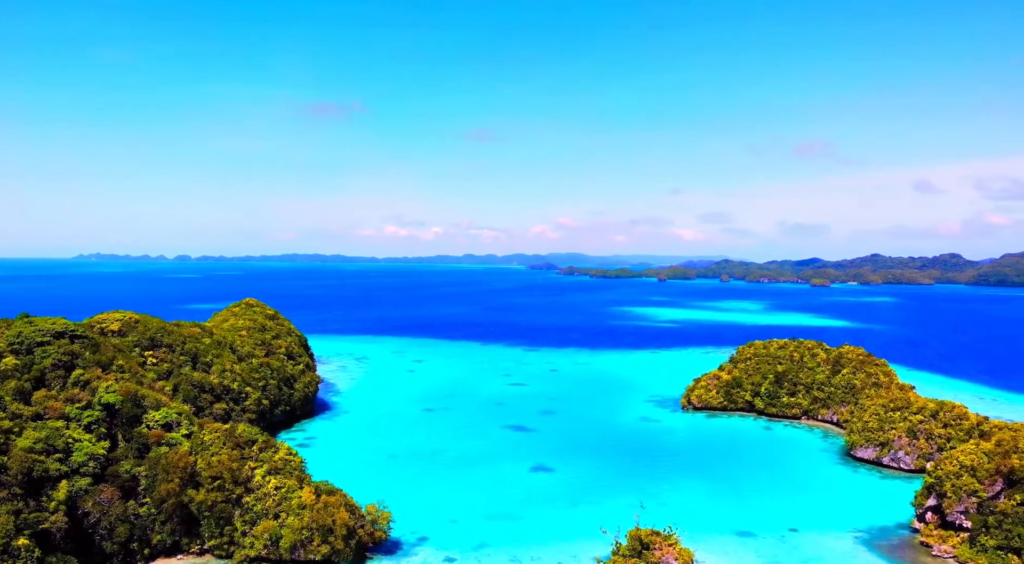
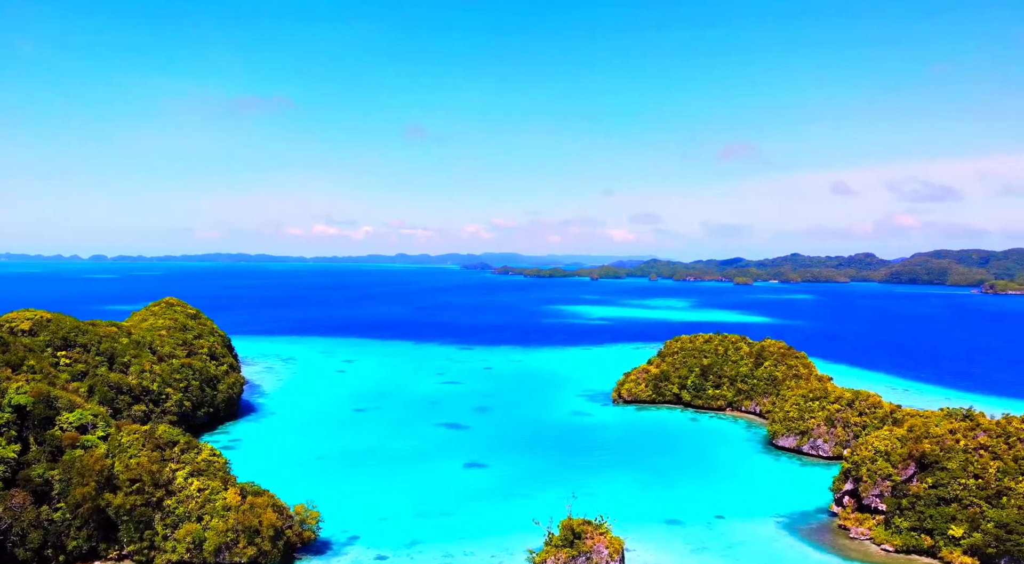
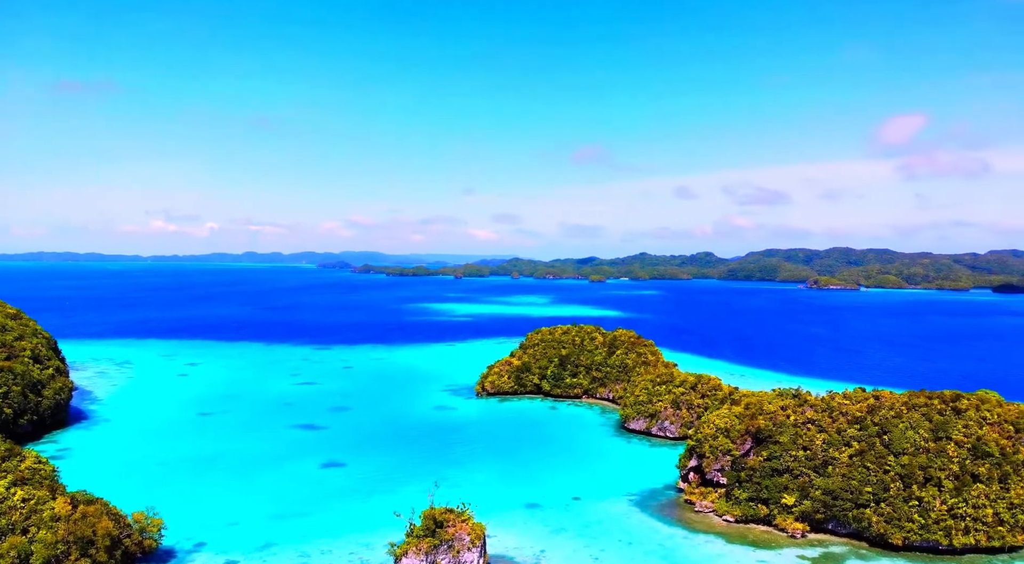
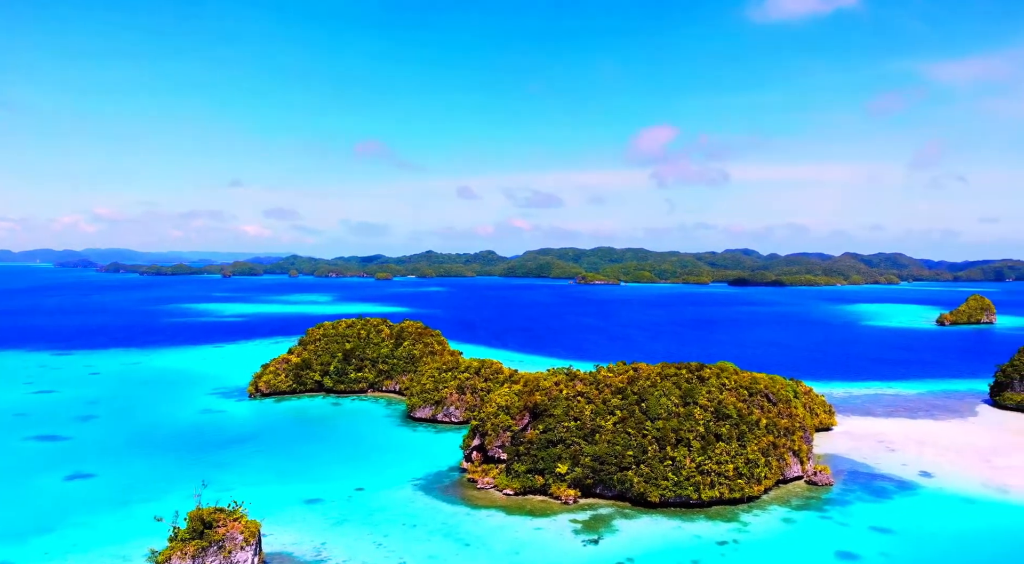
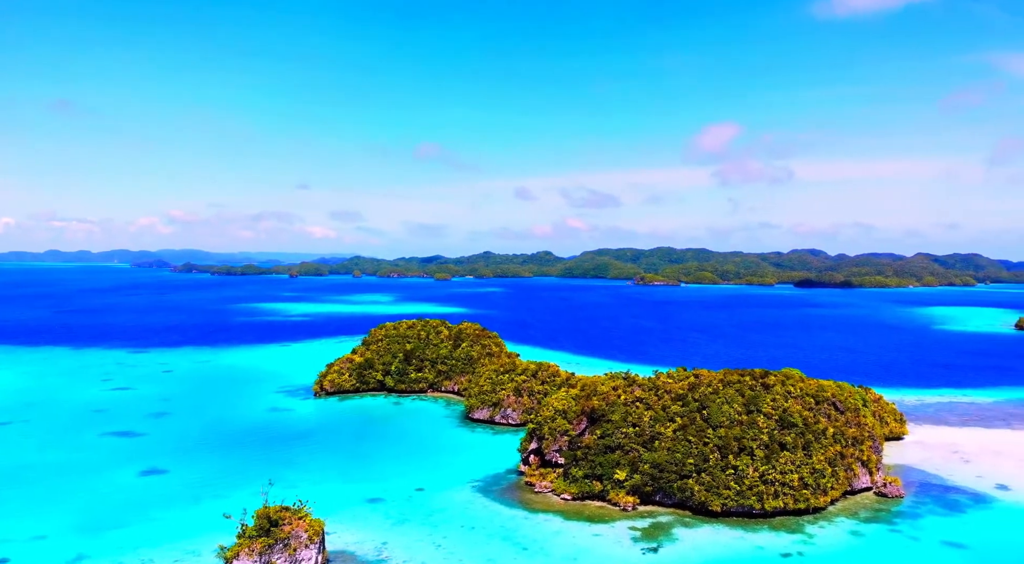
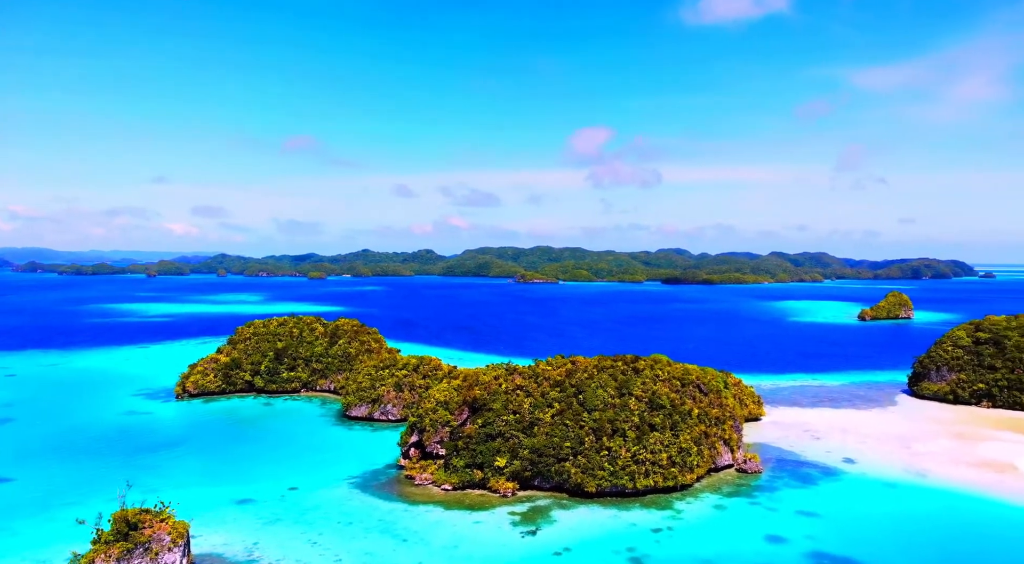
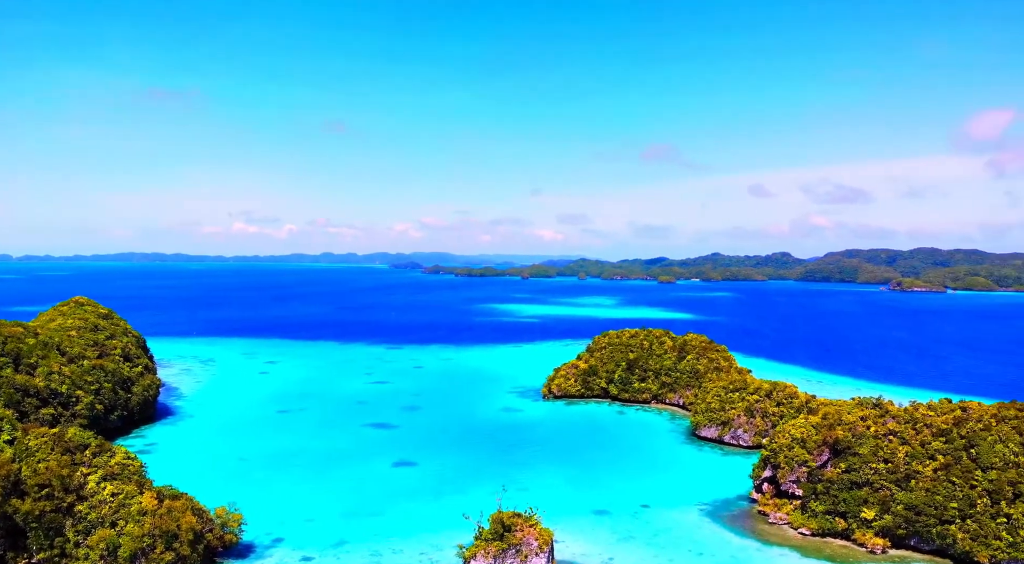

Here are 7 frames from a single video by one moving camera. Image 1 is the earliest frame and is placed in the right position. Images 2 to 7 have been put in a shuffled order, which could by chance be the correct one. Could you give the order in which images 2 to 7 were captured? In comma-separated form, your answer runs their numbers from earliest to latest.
2, 7, 3, 5, 4, 6
